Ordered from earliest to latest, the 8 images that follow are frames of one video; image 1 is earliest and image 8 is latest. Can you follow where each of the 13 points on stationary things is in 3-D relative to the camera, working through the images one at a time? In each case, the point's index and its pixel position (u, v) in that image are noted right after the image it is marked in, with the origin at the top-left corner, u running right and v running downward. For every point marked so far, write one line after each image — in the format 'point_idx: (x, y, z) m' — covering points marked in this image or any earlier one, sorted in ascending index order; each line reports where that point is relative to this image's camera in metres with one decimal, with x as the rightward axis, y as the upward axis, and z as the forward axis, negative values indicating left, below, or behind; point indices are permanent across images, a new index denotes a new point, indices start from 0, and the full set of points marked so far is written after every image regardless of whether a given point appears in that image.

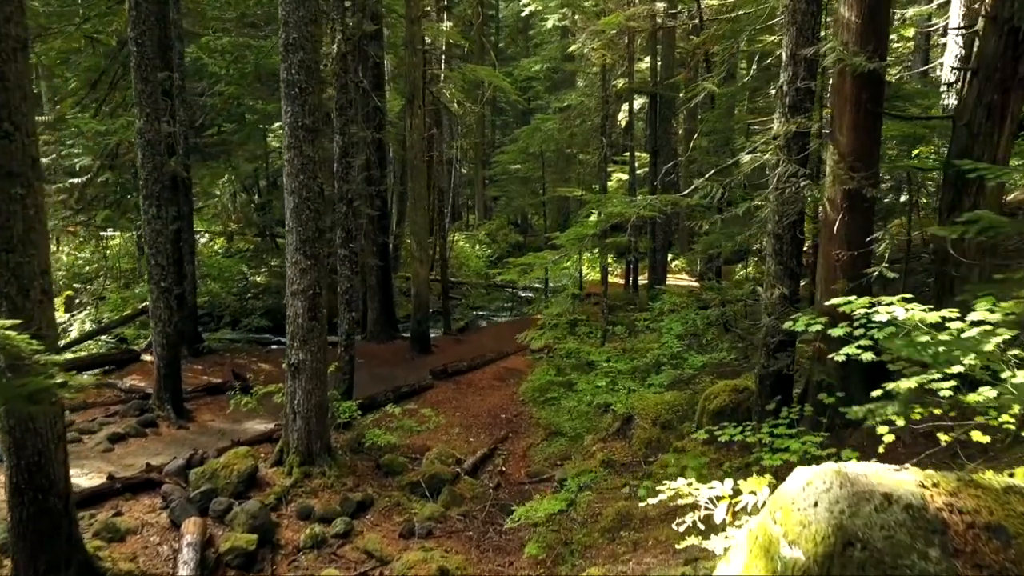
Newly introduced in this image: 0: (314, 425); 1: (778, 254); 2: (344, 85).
0: (-2.8, -2.0, +9.0) m
1: (+3.0, +0.4, +7.1) m
2: (-2.9, +3.5, +10.7) m
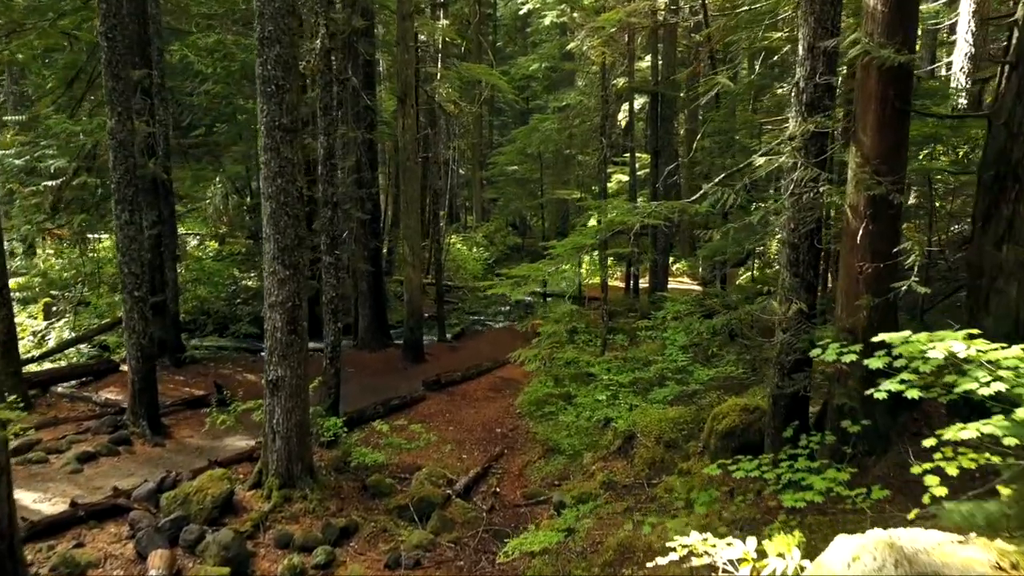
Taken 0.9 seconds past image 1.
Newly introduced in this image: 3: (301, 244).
0: (-2.9, -2.1, +8.4) m
1: (+2.9, +0.2, +6.5) m
2: (-3.0, +3.3, +10.2) m
3: (-2.7, +0.6, +8.1) m
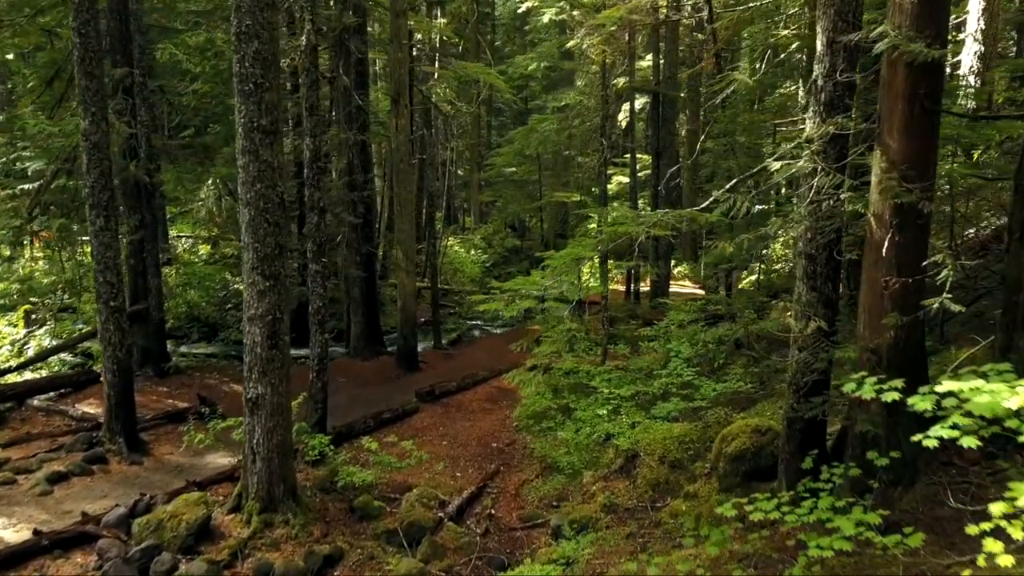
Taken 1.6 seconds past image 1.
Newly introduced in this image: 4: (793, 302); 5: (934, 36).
0: (-3.0, -2.3, +7.9) m
1: (+2.9, +0.1, +6.0) m
2: (-3.0, +3.2, +9.7) m
3: (-2.8, +0.4, +7.6) m
4: (+2.8, -0.1, +6.3) m
5: (+3.4, +2.1, +5.1) m
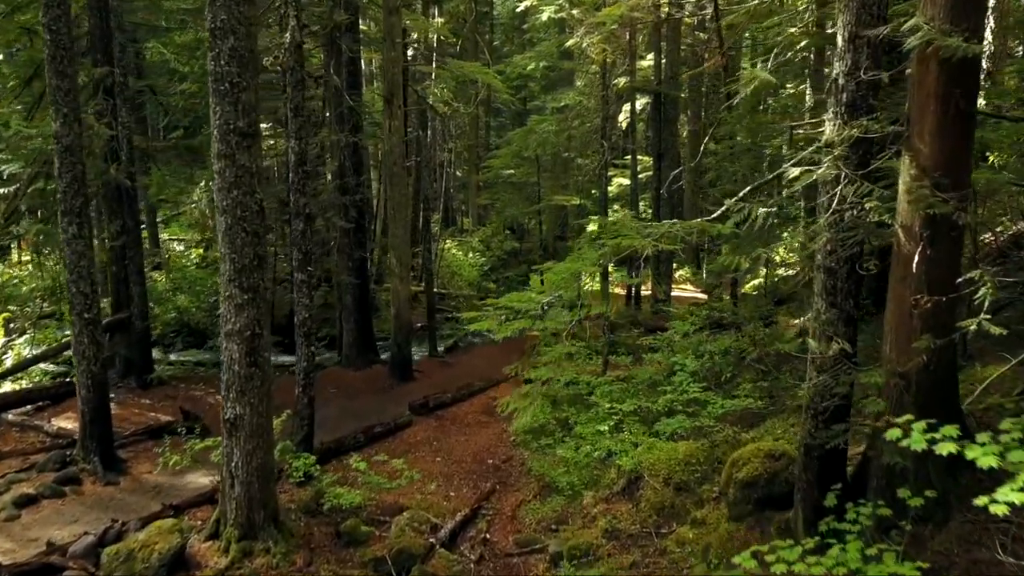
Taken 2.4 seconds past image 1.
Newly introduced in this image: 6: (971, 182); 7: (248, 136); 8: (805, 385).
0: (-3.0, -2.4, +7.4) m
1: (+2.8, -0.1, +5.5) m
2: (-3.1, +3.0, +9.2) m
3: (-2.8, +0.3, +7.1) m
4: (+2.7, -0.3, +5.8) m
5: (+3.4, +1.9, +4.6) m
6: (+3.6, +0.8, +4.9) m
7: (-2.9, +1.7, +6.8) m
8: (+2.7, -0.9, +5.7) m
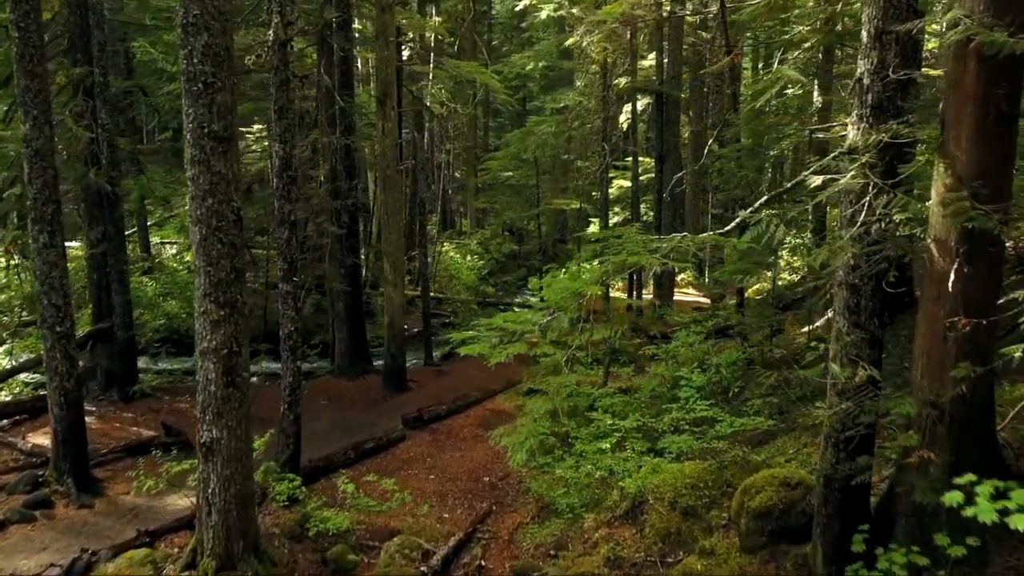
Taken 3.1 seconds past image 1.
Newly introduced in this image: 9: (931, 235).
0: (-3.1, -2.6, +6.9) m
1: (+2.8, -0.2, +5.0) m
2: (-3.1, +2.9, +8.7) m
3: (-2.9, +0.1, +6.6) m
4: (+2.7, -0.4, +5.3) m
5: (+3.3, +1.8, +4.2) m
6: (+3.6, +0.7, +4.4) m
7: (-2.9, +1.5, +6.4) m
8: (+2.6, -1.0, +5.2) m
9: (+3.0, +0.4, +4.5) m
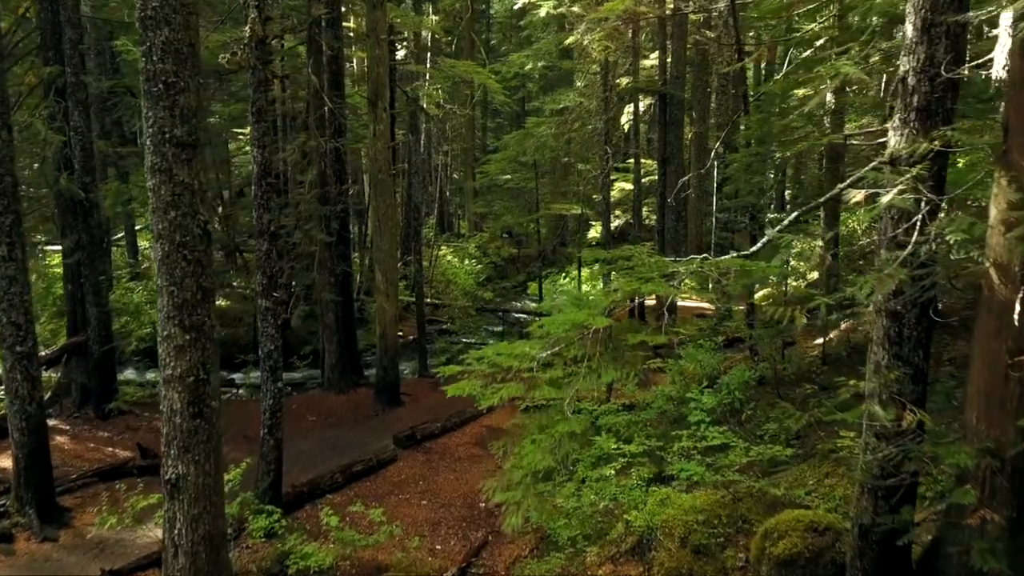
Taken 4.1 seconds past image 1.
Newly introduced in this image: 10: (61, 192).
0: (-3.1, -2.8, +6.3) m
1: (+2.7, -0.4, +4.4) m
2: (-3.2, +2.7, +8.1) m
3: (-2.9, -0.1, +6.0) m
4: (+2.7, -0.6, +4.7) m
5: (+3.3, +1.6, +3.5) m
6: (+3.5, +0.5, +3.8) m
7: (-3.0, +1.3, +5.8) m
8: (+2.6, -1.2, +4.6) m
9: (+3.0, +0.2, +3.9) m
10: (-7.6, +1.6, +10.5) m
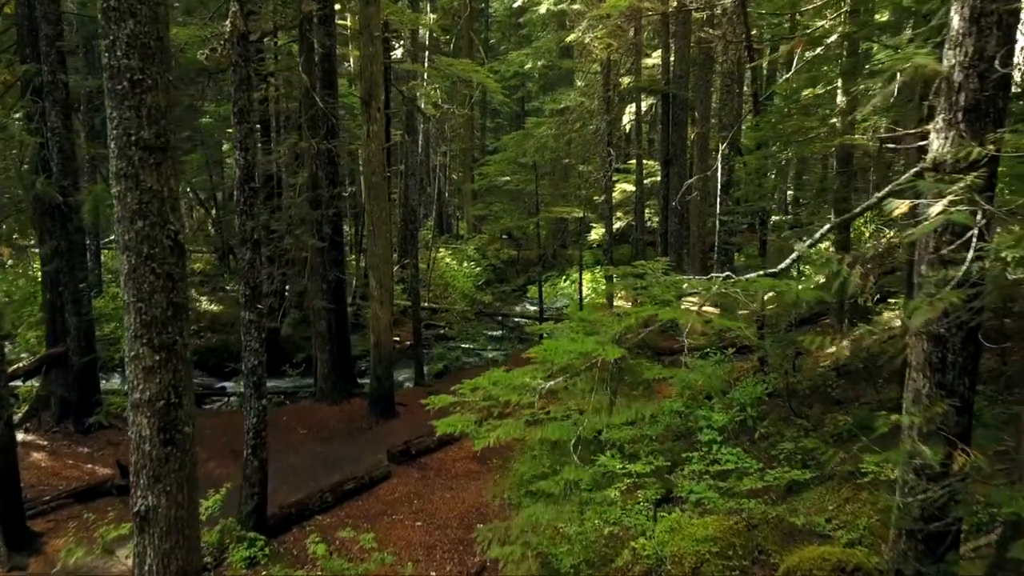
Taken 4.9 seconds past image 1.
0: (-3.1, -2.9, +5.8) m
1: (+2.7, -0.5, +3.9) m
2: (-3.2, +2.5, +7.6) m
3: (-2.9, -0.2, +5.5) m
4: (+2.7, -0.8, +4.2) m
5: (+3.3, +1.4, +3.1) m
6: (+3.5, +0.3, +3.3) m
7: (-3.0, +1.2, +5.3) m
8: (+2.6, -1.4, +4.1) m
9: (+3.0, 0.0, +3.4) m
10: (-7.6, +1.5, +10.0) m
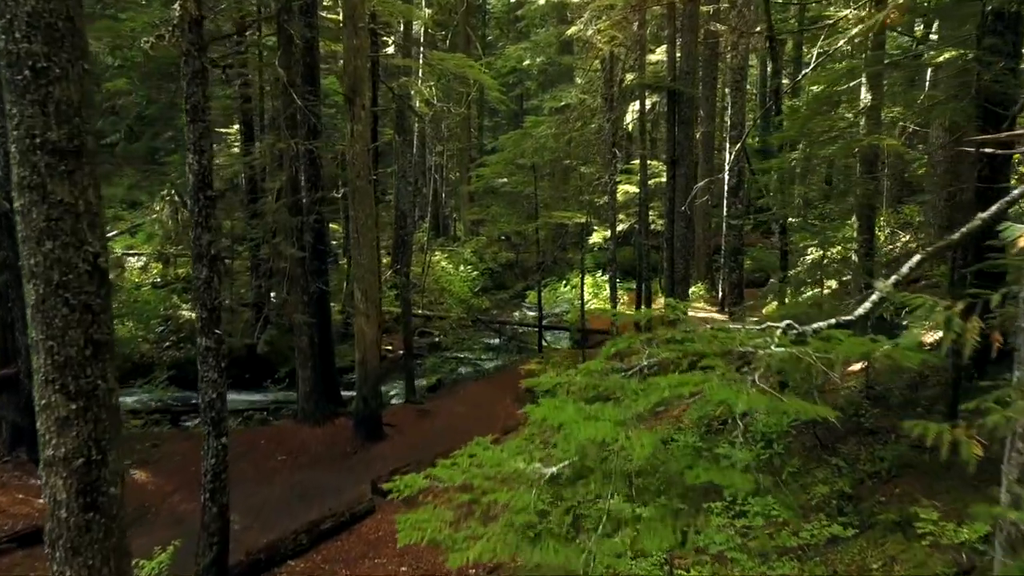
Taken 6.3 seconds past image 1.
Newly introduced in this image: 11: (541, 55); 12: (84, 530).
0: (-3.2, -3.1, +4.9) m
1: (+2.7, -0.8, +3.0) m
2: (-3.3, +2.3, +6.6) m
3: (-3.0, -0.5, +4.6) m
4: (+2.6, -1.0, +3.3) m
5: (+3.2, +1.2, +2.1) m
6: (+3.5, +0.1, +2.4) m
7: (-3.0, +0.9, +4.3) m
8: (+2.5, -1.6, +3.2) m
9: (+2.9, -0.2, +2.5) m
10: (-7.7, +1.2, +9.1) m
11: (+0.9, +7.3, +19.7) m
12: (-3.2, -1.8, +4.6) m
